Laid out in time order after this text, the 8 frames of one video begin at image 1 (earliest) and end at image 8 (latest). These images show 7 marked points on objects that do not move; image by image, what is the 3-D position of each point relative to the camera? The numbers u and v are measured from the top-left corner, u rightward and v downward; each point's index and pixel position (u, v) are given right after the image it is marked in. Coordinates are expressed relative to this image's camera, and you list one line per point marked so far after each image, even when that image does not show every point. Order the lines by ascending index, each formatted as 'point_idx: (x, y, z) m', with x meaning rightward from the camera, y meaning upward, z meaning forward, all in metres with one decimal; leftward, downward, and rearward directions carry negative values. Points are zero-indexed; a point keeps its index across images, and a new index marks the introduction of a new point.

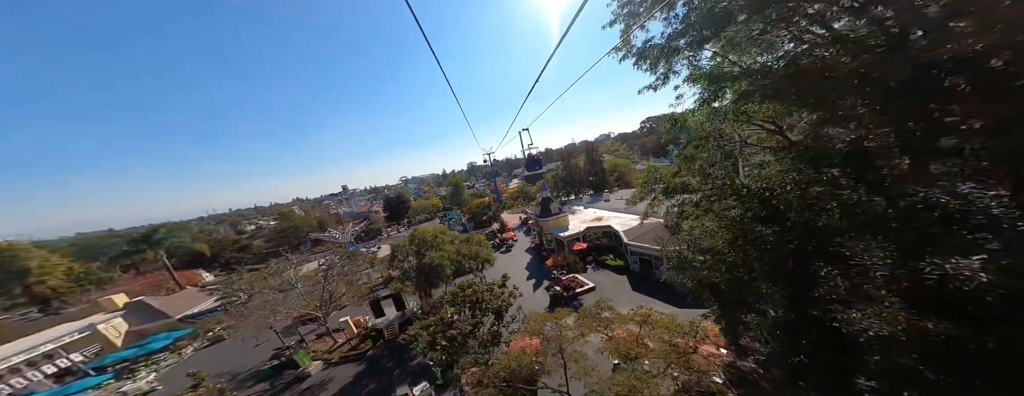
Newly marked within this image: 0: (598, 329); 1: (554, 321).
0: (+2.2, -3.5, +6.6) m
1: (+1.1, -3.4, +6.9) m
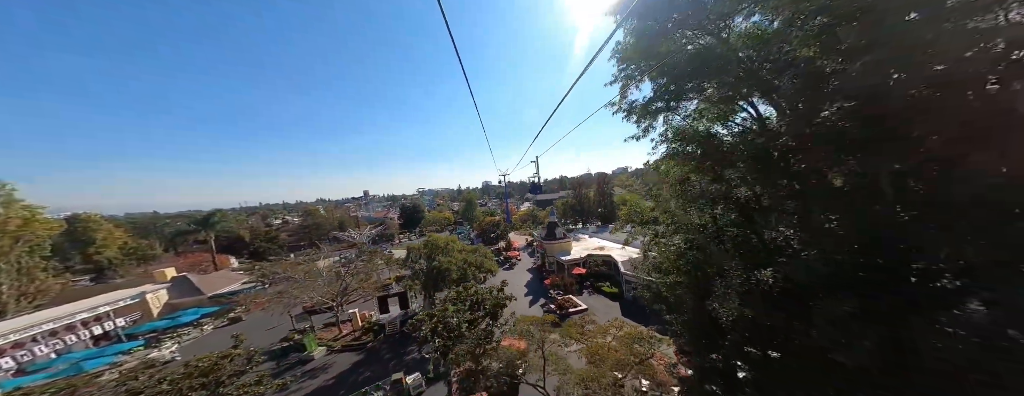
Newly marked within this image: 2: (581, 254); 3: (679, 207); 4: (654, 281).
0: (+1.9, -4.2, +7.6) m
1: (+0.8, -4.0, +7.9) m
2: (+4.9, -4.7, +20.4) m
3: (+3.7, -0.2, +5.6) m
4: (+3.5, -2.3, +6.3) m
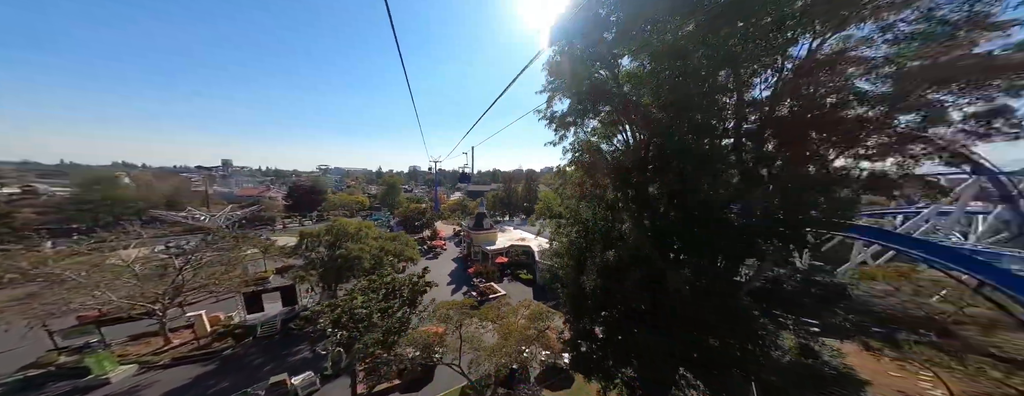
0: (-0.8, -4.0, +8.5) m
1: (-2.0, -3.7, +8.5) m
2: (-1.5, -4.1, +21.6) m
3: (+1.7, -0.2, +6.9) m
4: (+1.2, -2.2, +7.6) m
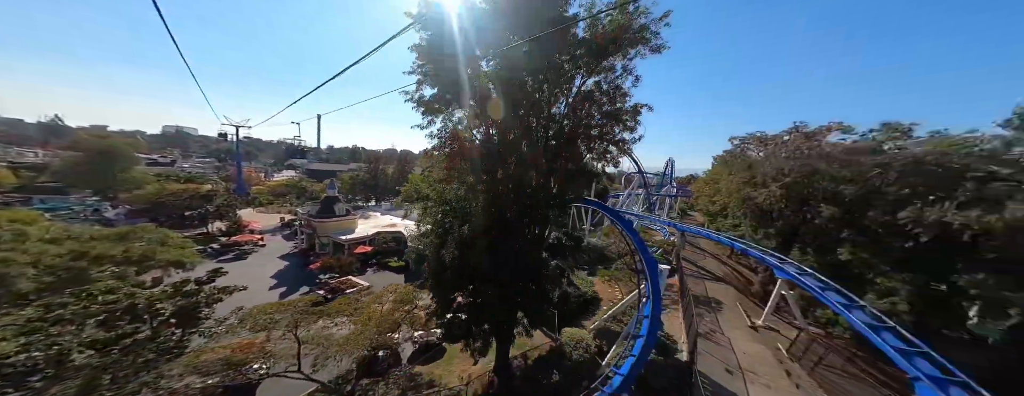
0: (-5.2, -3.4, +7.8) m
1: (-6.2, -3.1, +7.2) m
2: (-11.9, -2.7, +19.1) m
3: (-2.1, +0.3, +7.4) m
4: (-2.9, -1.7, +7.8) m
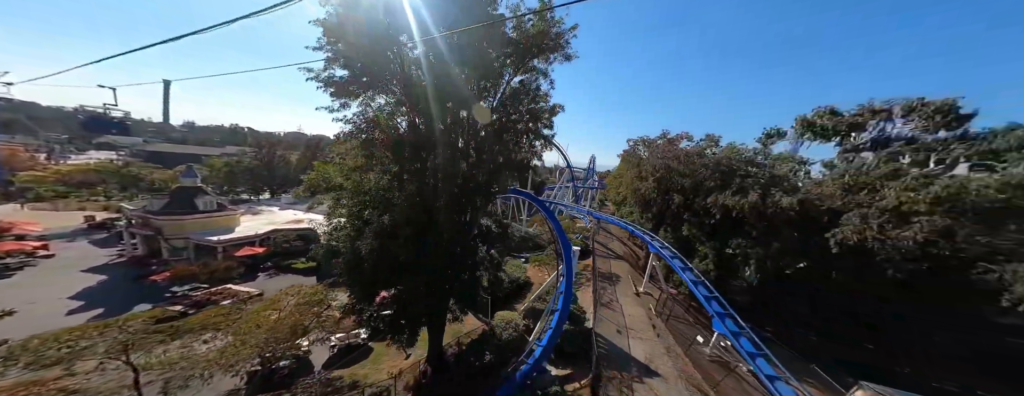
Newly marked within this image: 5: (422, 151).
0: (-7.2, -3.2, +6.6) m
1: (-8.0, -2.9, +5.8) m
2: (-16.7, -2.2, +15.6) m
3: (-4.2, +0.6, +6.9) m
4: (-5.1, -1.4, +7.2) m
5: (-2.4, +1.3, +6.6) m
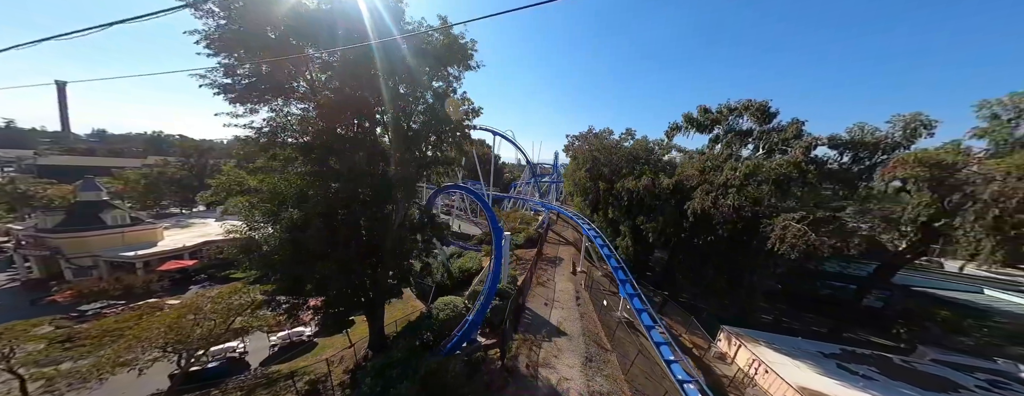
0: (-9.8, -3.4, +7.0) m
1: (-10.6, -3.2, +6.1) m
2: (-20.4, -2.9, +14.9) m
3: (-7.1, +0.5, +7.5) m
4: (-7.9, -1.5, +7.8) m
5: (-5.4, +1.3, +7.5) m
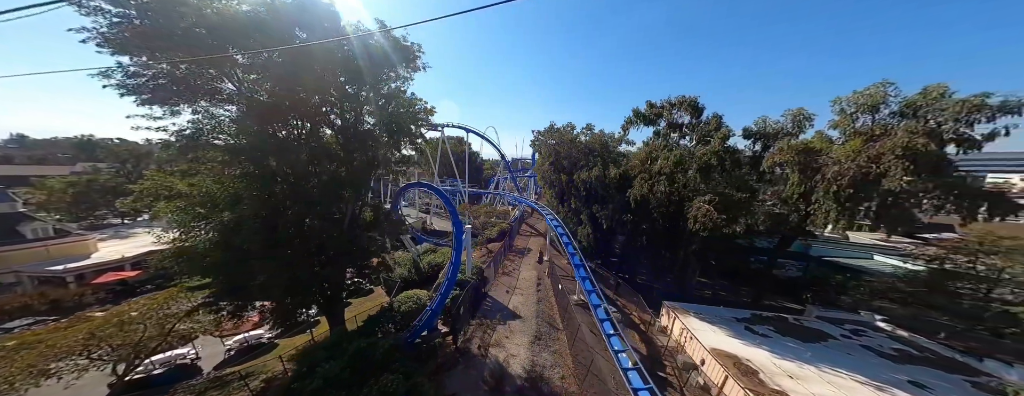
0: (-11.5, -3.6, +6.9) m
1: (-12.2, -3.5, +5.9) m
2: (-22.6, -3.4, +14.0) m
3: (-8.9, +0.4, +7.5) m
4: (-9.7, -1.6, +7.8) m
5: (-7.2, +1.3, +7.6) m
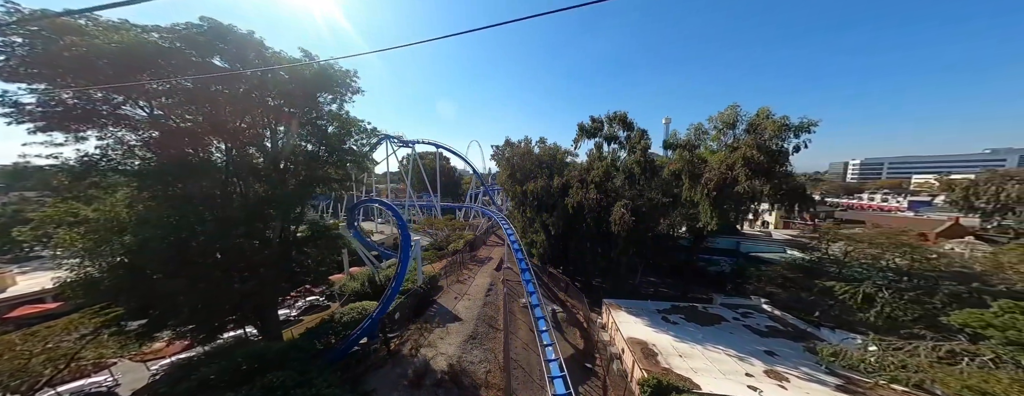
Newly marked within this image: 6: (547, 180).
0: (-13.9, -4.2, +6.6) m
1: (-14.5, -4.0, +5.6) m
2: (-25.4, -4.7, +13.1) m
3: (-11.5, -0.1, +7.7) m
4: (-12.2, -2.2, +7.7) m
5: (-9.8, +0.8, +7.9) m
6: (+2.2, +1.2, +15.6) m
